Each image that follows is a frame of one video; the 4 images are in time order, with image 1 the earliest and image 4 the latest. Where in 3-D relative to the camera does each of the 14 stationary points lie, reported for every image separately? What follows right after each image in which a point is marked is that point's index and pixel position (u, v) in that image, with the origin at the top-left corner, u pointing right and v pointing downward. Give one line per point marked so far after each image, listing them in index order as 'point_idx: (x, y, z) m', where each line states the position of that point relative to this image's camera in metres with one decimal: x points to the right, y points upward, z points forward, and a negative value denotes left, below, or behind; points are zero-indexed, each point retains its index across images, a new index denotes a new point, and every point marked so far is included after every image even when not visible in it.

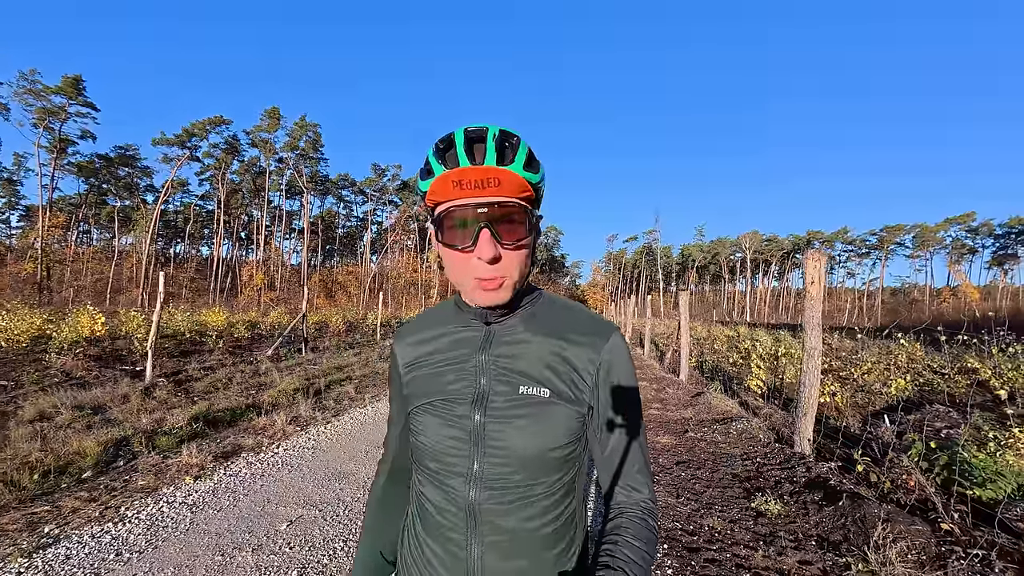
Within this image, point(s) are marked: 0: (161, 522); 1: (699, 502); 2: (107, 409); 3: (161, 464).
0: (-2.9, -2.0, +3.8) m
1: (+1.8, -2.0, +4.4) m
2: (-6.9, -2.0, +7.8) m
3: (-4.1, -2.0, +5.3) m
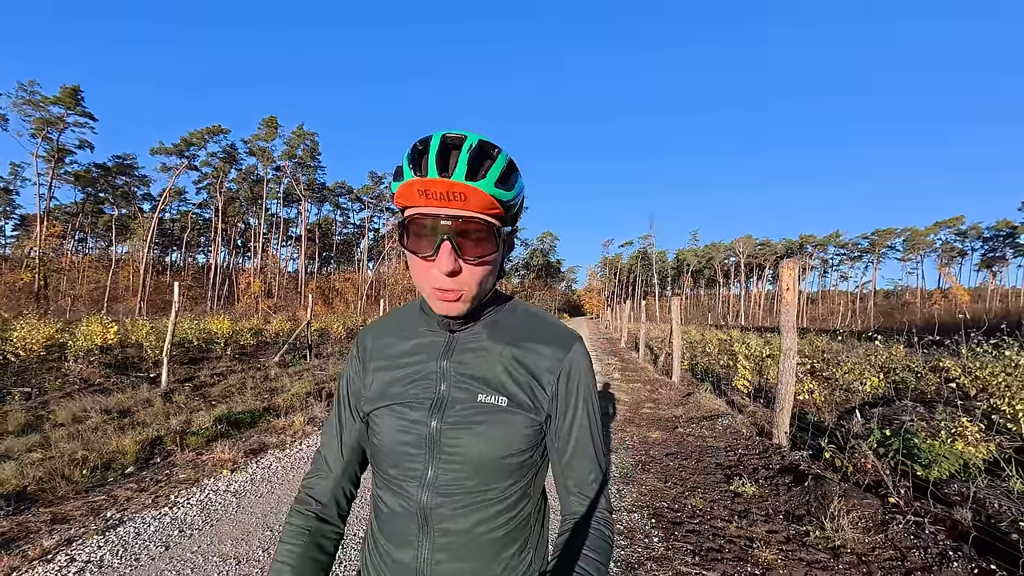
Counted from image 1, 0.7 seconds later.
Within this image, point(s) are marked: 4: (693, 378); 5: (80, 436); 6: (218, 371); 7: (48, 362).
0: (-2.9, -2.1, +4.3) m
1: (+1.9, -2.1, +4.9) m
2: (-6.8, -2.2, +8.2) m
3: (-4.0, -2.2, +5.8) m
4: (+5.2, -2.6, +13.1) m
5: (-6.3, -2.1, +6.7) m
6: (-8.5, -2.4, +13.2) m
7: (-13.0, -2.0, +12.7) m
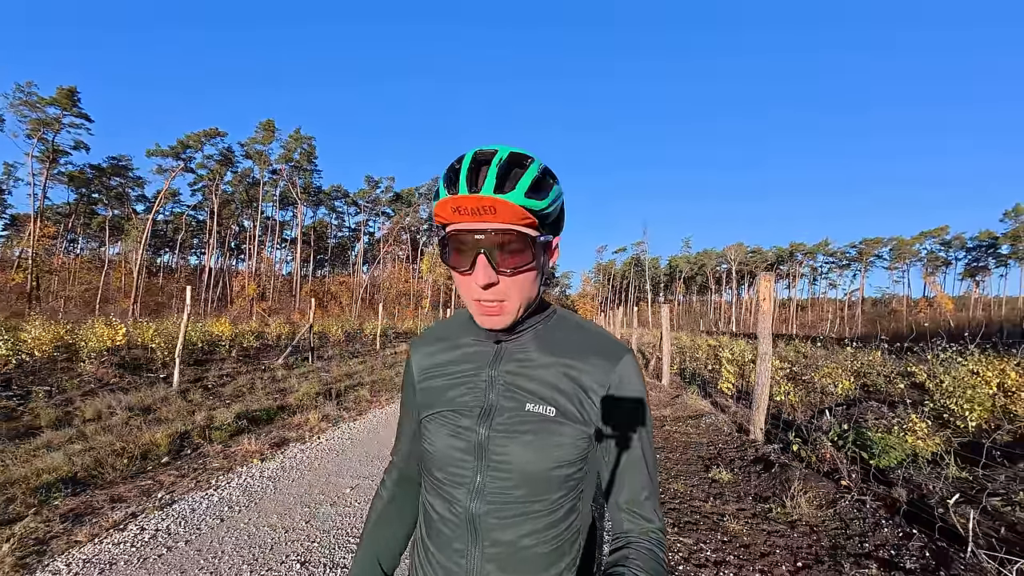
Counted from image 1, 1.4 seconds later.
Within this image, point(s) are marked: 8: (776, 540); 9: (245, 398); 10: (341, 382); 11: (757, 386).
0: (-2.8, -2.1, +4.9) m
1: (+1.9, -2.3, +5.5) m
2: (-6.8, -2.3, +8.7) m
3: (-4.0, -2.3, +6.3) m
4: (+5.1, -2.8, +13.8) m
5: (-6.3, -2.2, +7.2) m
6: (-8.6, -2.5, +13.7) m
7: (-13.0, -2.1, +13.1) m
8: (+2.2, -2.1, +3.8) m
9: (-5.9, -2.4, +10.1) m
10: (-4.6, -2.5, +12.3) m
11: (+3.8, -1.5, +7.0) m
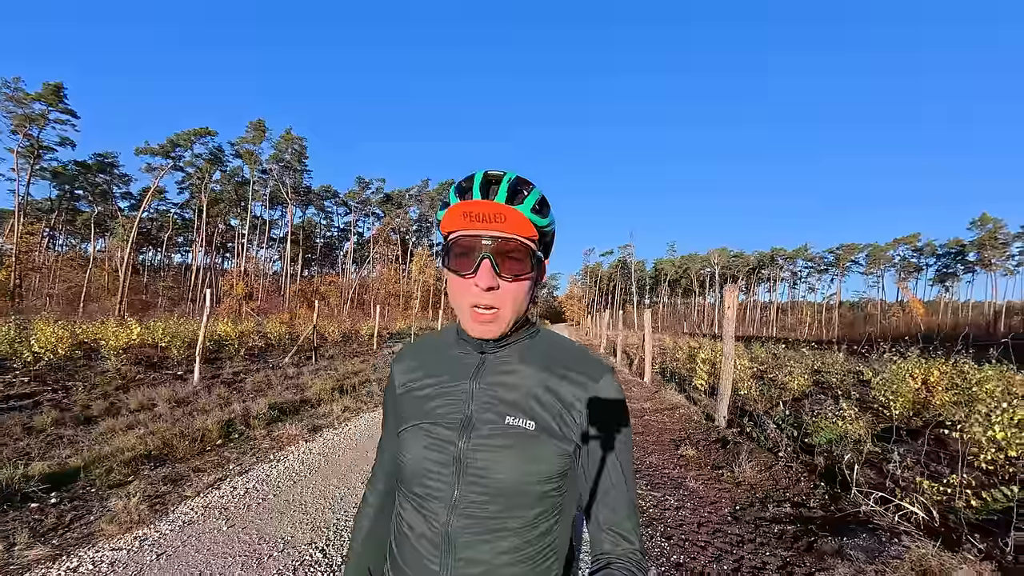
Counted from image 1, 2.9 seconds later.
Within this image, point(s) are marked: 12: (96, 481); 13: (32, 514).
0: (-2.7, -2.3, +6.0) m
1: (+2.0, -2.4, +6.8) m
2: (-6.8, -2.4, +9.7) m
3: (-3.9, -2.4, +7.4) m
4: (+4.9, -3.0, +15.1) m
5: (-6.3, -2.3, +8.1) m
6: (-8.7, -2.6, +14.6) m
7: (-13.2, -2.1, +13.9) m
8: (+2.3, -2.3, +5.0) m
9: (-6.0, -2.5, +11.1) m
10: (-4.7, -2.7, +13.3) m
11: (+3.8, -1.7, +8.3) m
12: (-4.8, -2.2, +5.3) m
13: (-4.5, -2.1, +4.3) m
